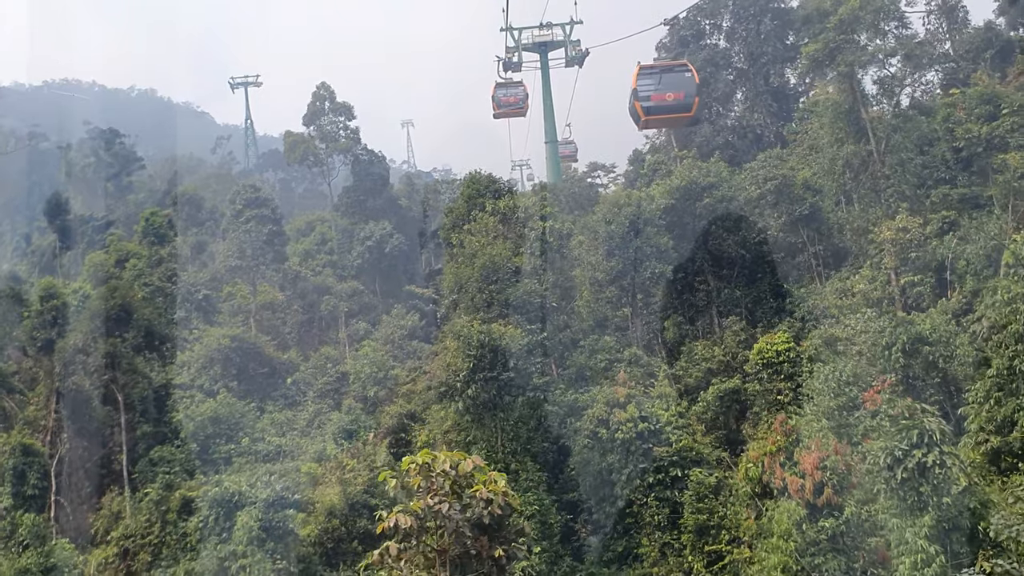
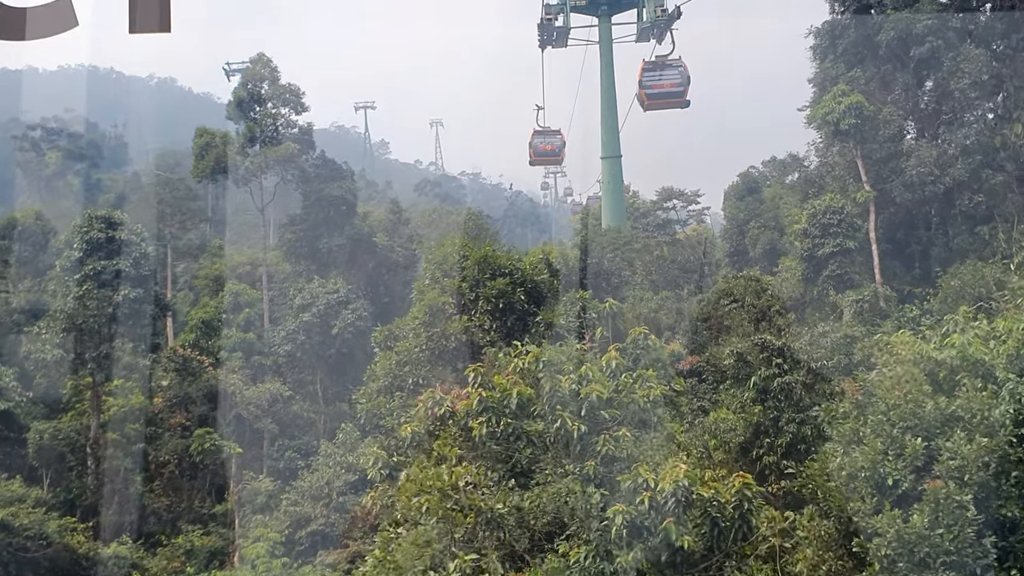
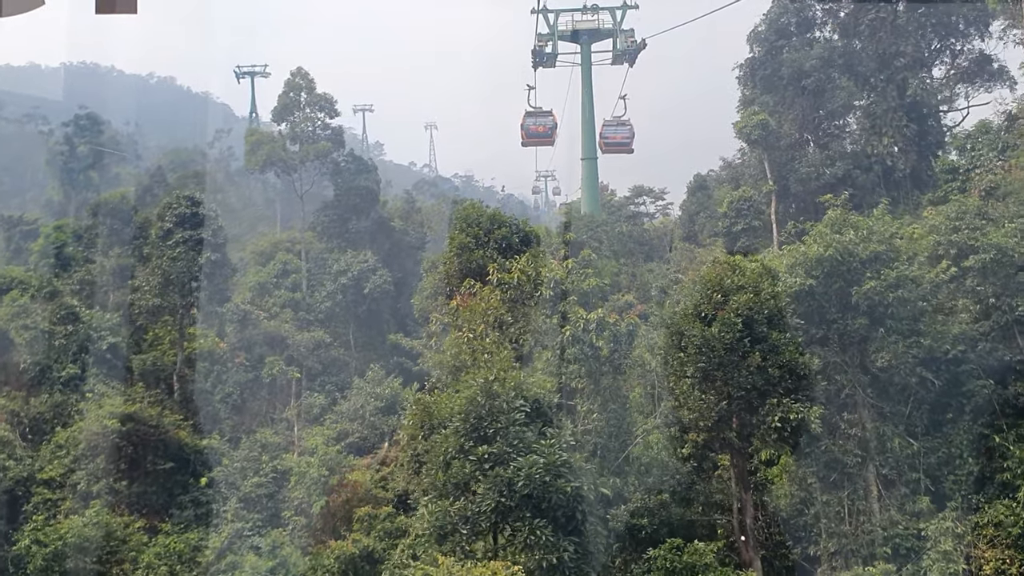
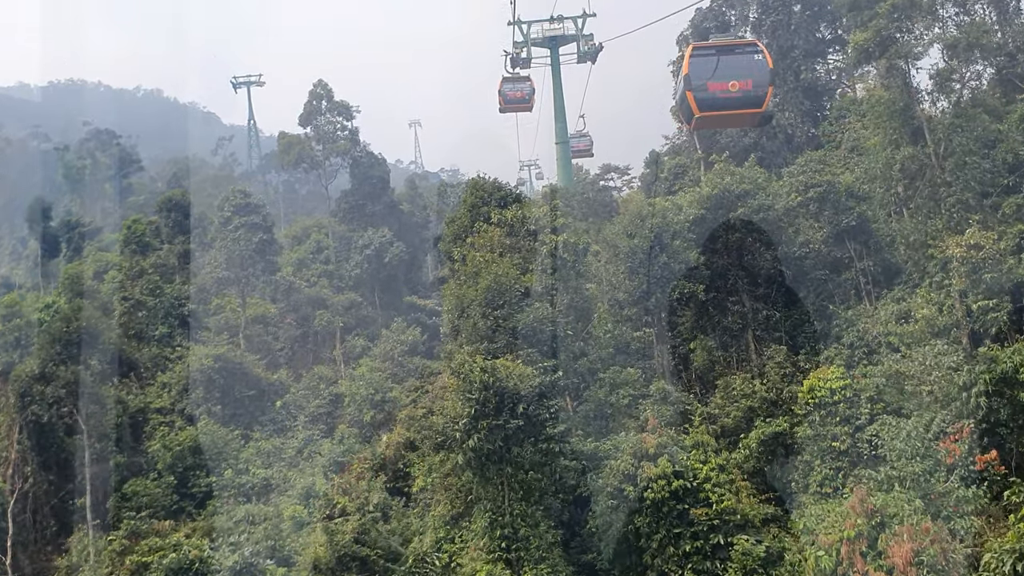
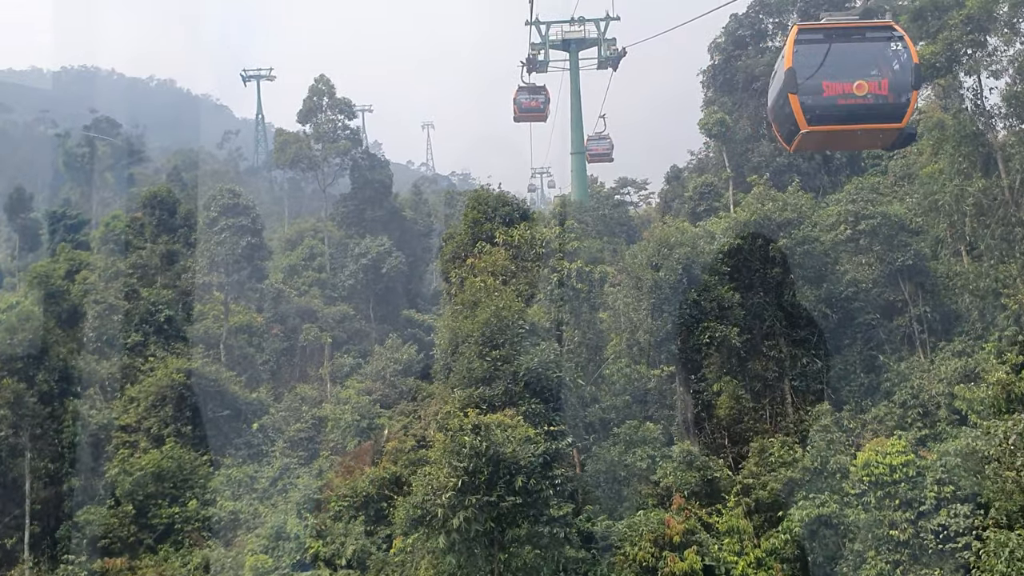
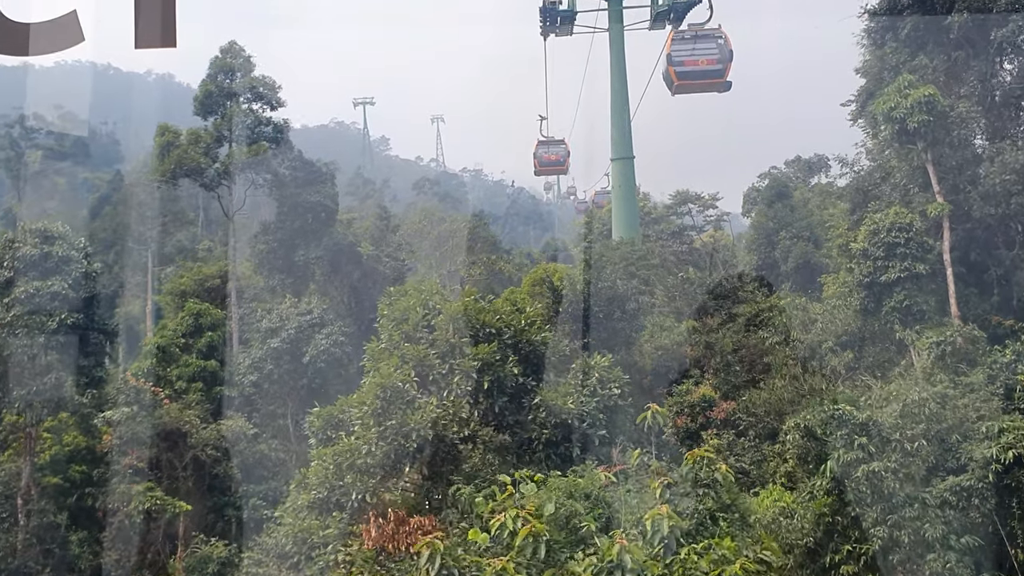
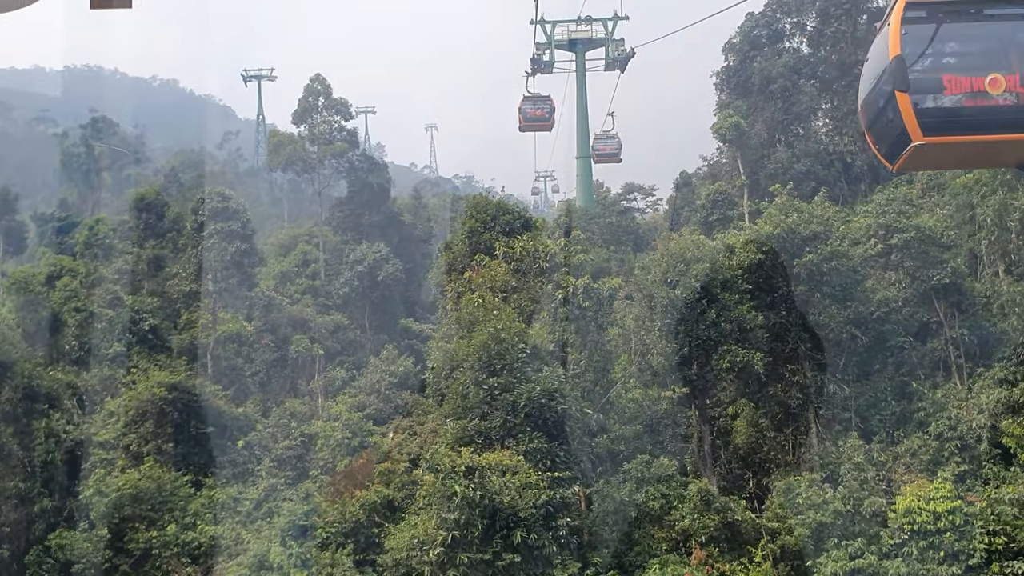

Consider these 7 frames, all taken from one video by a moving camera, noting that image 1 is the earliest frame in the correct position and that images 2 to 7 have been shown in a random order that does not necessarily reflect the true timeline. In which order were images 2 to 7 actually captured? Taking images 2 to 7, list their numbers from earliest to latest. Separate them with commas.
4, 5, 7, 3, 2, 6
